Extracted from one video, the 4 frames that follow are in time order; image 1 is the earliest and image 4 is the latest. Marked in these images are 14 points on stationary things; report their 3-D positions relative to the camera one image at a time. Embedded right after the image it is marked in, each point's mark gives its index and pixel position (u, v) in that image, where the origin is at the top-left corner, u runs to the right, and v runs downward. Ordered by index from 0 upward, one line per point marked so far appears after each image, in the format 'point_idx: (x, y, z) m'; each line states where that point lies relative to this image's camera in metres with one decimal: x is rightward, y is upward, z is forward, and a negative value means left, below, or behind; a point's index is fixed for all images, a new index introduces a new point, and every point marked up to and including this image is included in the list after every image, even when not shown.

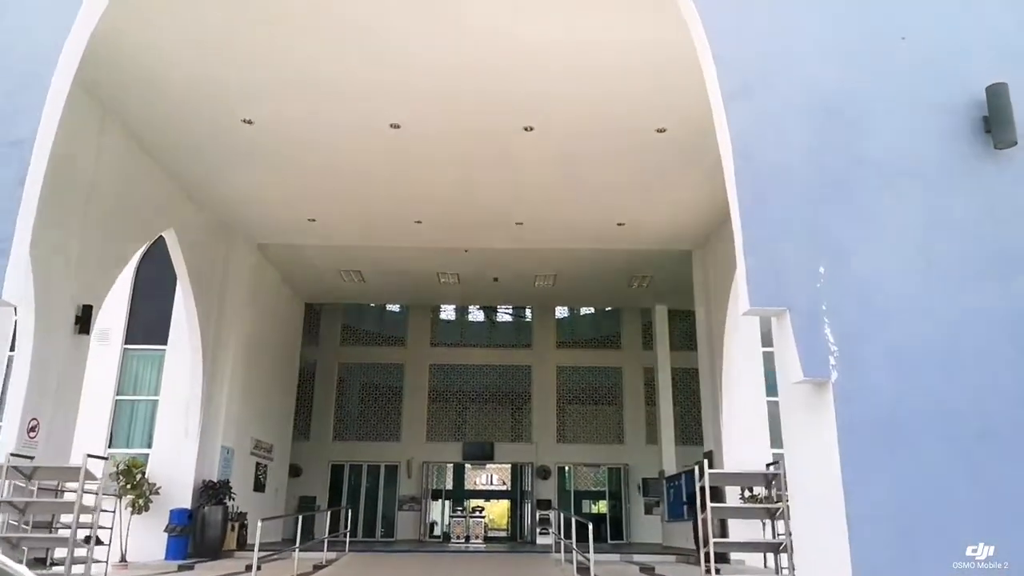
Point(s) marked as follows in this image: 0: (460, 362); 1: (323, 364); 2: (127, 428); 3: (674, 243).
0: (-1.1, -1.6, +15.7) m
1: (-4.0, -1.6, +15.7) m
2: (-5.0, -1.8, +9.6) m
3: (+2.2, +0.6, +10.2) m
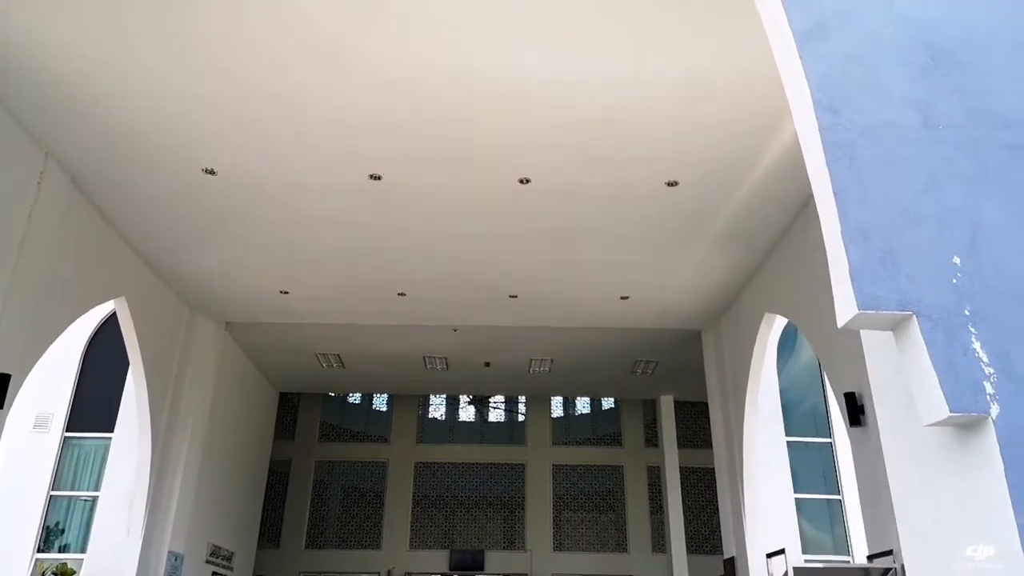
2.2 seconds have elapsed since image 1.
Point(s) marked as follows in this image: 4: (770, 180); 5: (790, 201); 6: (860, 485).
0: (-1.3, -3.4, +14.5) m
1: (-4.2, -3.4, +14.4) m
2: (-5.1, -2.7, +8.4) m
3: (+2.2, -0.4, +9.4) m
4: (+2.3, +0.9, +6.5) m
5: (+2.6, +0.8, +6.8) m
6: (+2.6, -1.5, +5.6) m
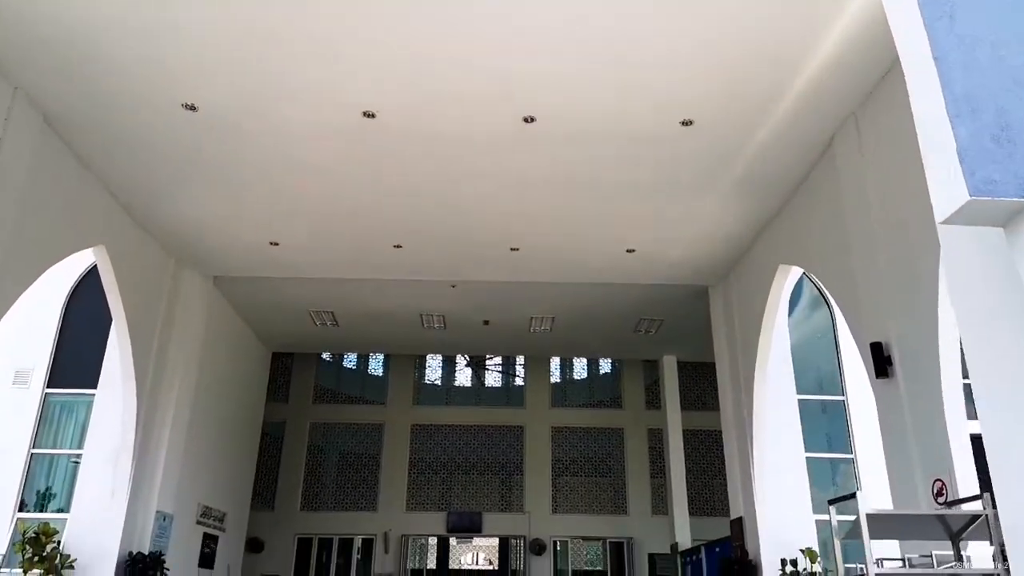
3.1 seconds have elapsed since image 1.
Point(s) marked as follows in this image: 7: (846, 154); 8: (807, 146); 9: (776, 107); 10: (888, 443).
0: (-1.3, -2.6, +14.2) m
1: (-4.2, -2.6, +14.1) m
2: (-5.1, -2.1, +8.0) m
3: (+2.2, +0.1, +9.0) m
4: (+2.3, +1.4, +6.1) m
5: (+2.6, +1.2, +6.4) m
6: (+2.7, -1.1, +5.3) m
7: (+2.7, +1.1, +6.1) m
8: (+2.6, +1.2, +6.4) m
9: (+2.1, +1.5, +5.9) m
10: (+2.7, -1.1, +5.3) m
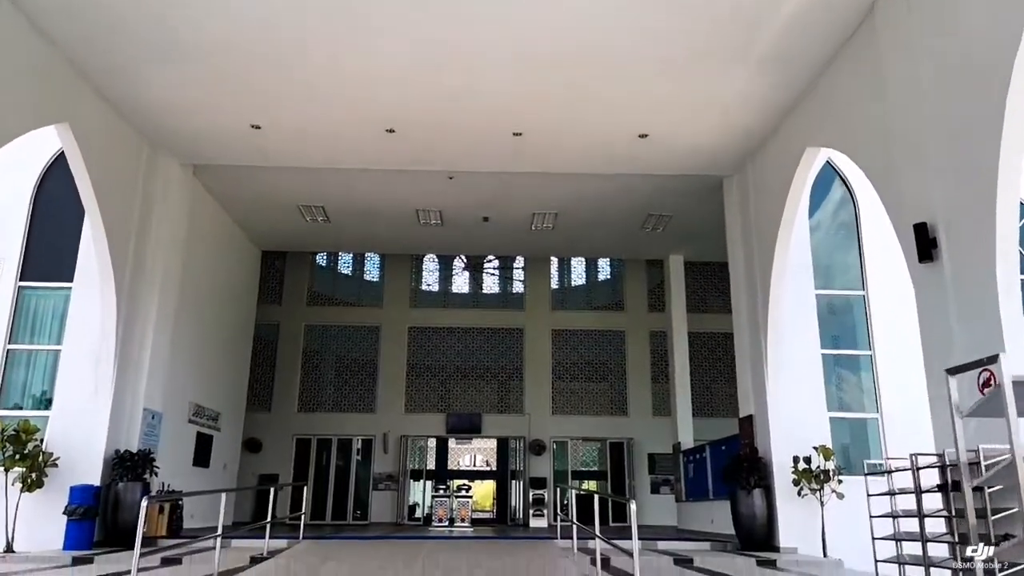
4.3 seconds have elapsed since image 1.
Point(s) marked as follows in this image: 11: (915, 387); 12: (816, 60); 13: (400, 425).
0: (-1.3, -0.7, +13.9) m
1: (-4.2, -0.7, +13.8) m
2: (-5.1, -1.0, +7.7) m
3: (+2.2, +1.4, +8.4) m
4: (+2.3, +2.3, +5.4) m
5: (+2.6, +2.2, +5.7) m
6: (+2.7, -0.3, +4.9) m
7: (+2.8, +2.0, +5.4) m
8: (+2.6, +2.2, +5.7) m
9: (+2.2, +2.3, +5.2) m
10: (+2.7, -0.3, +4.8) m
11: (+4.4, -1.1, +7.9) m
12: (+2.6, +2.0, +6.3) m
13: (-2.0, -2.5, +13.4) m
